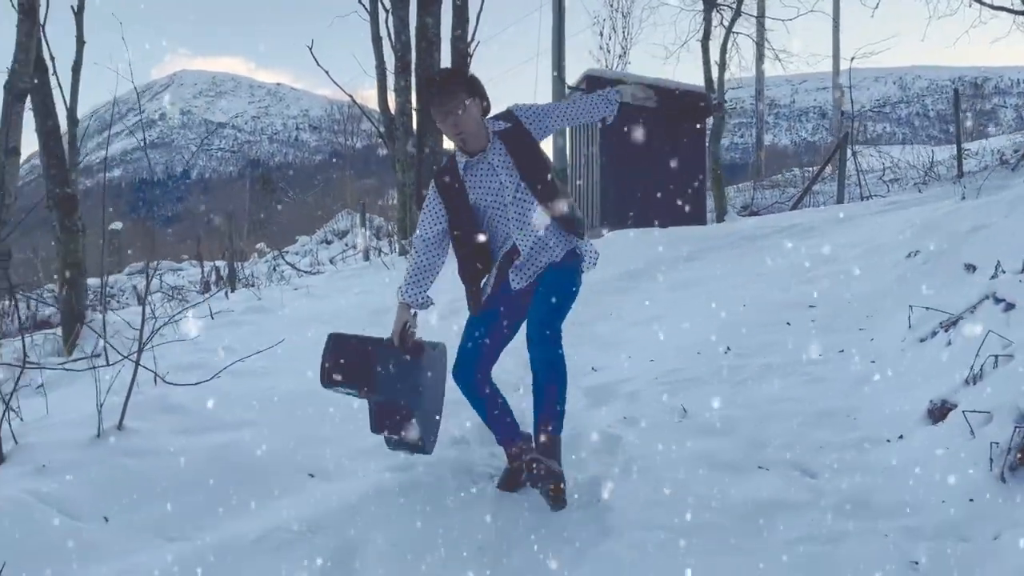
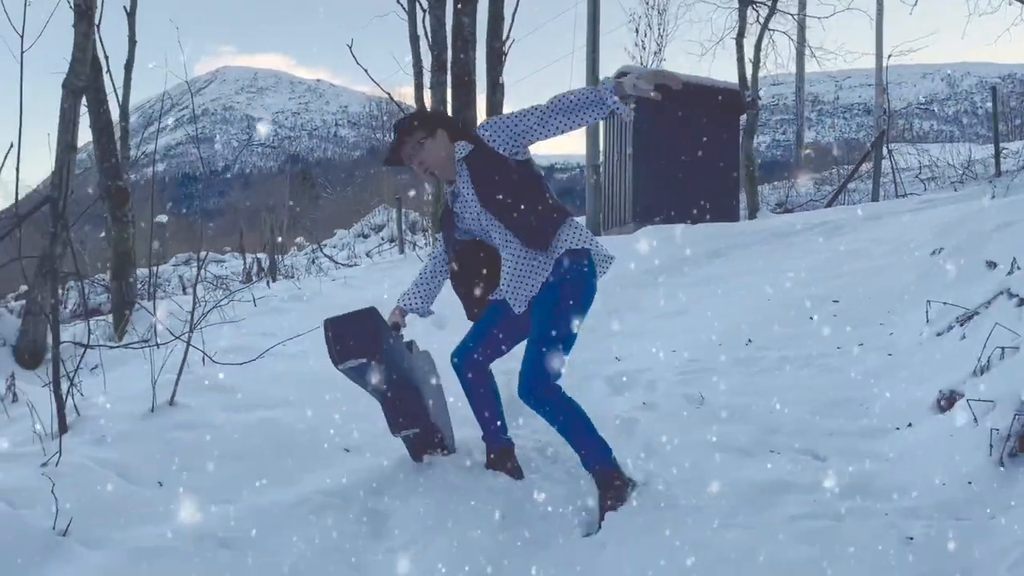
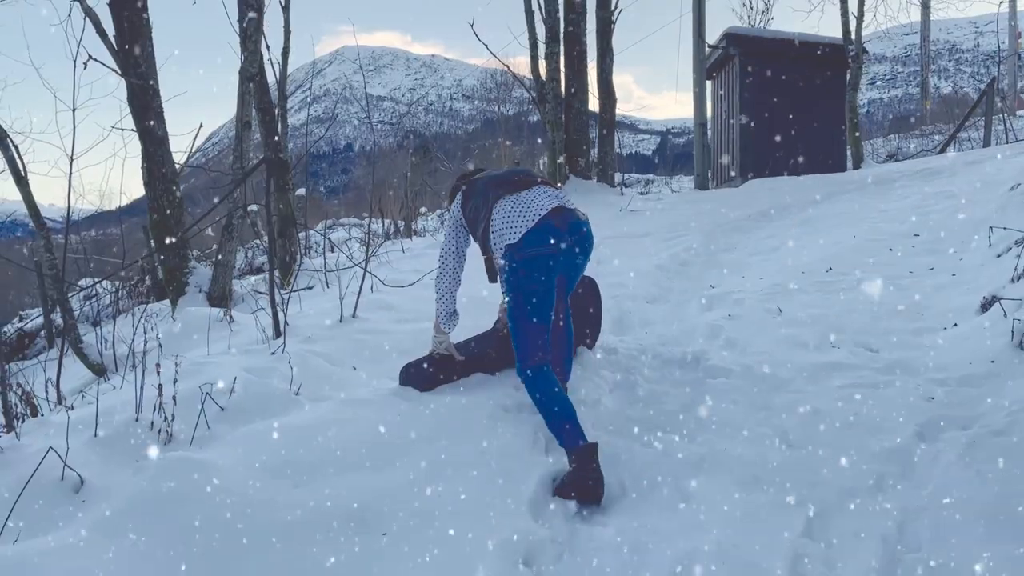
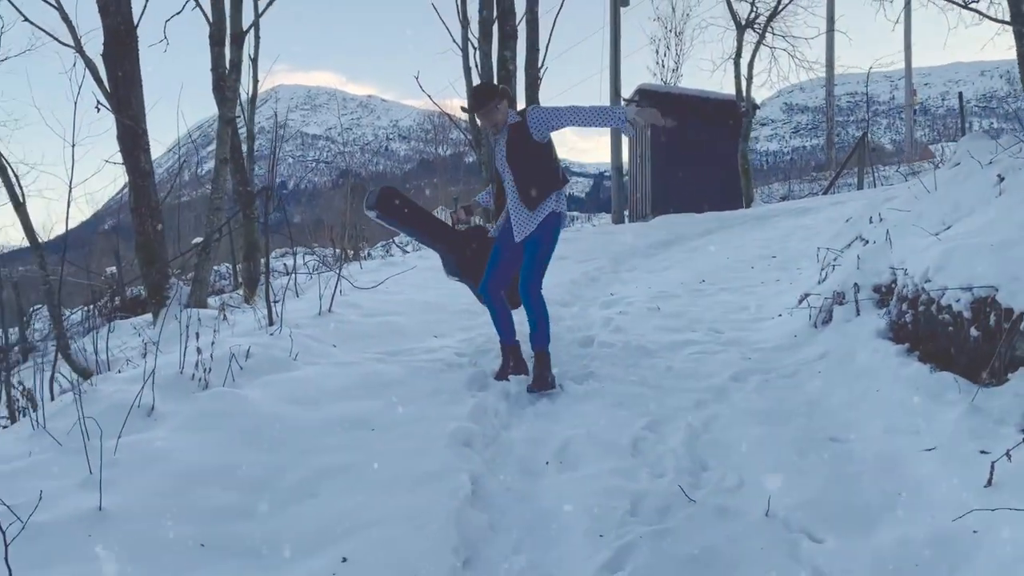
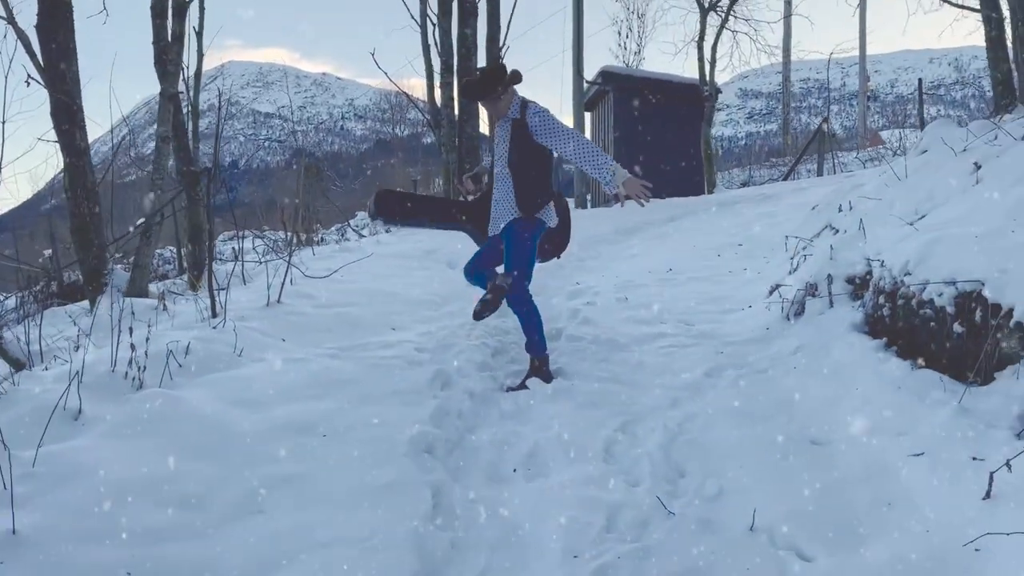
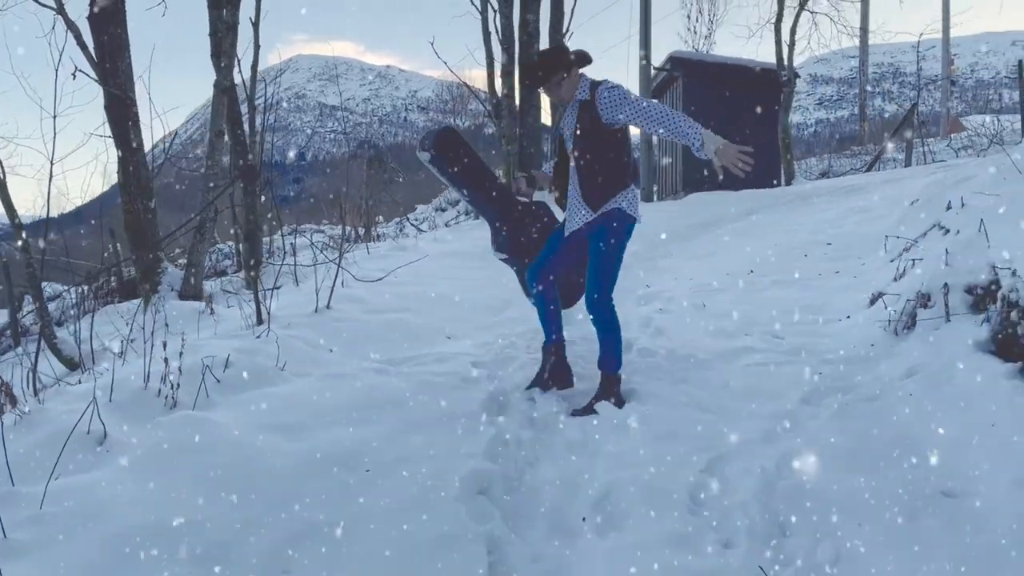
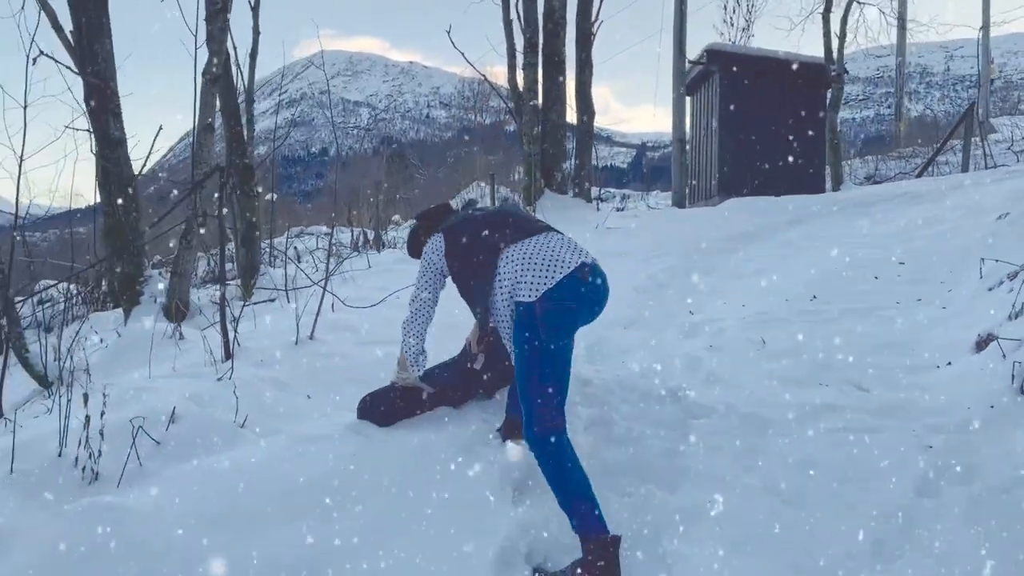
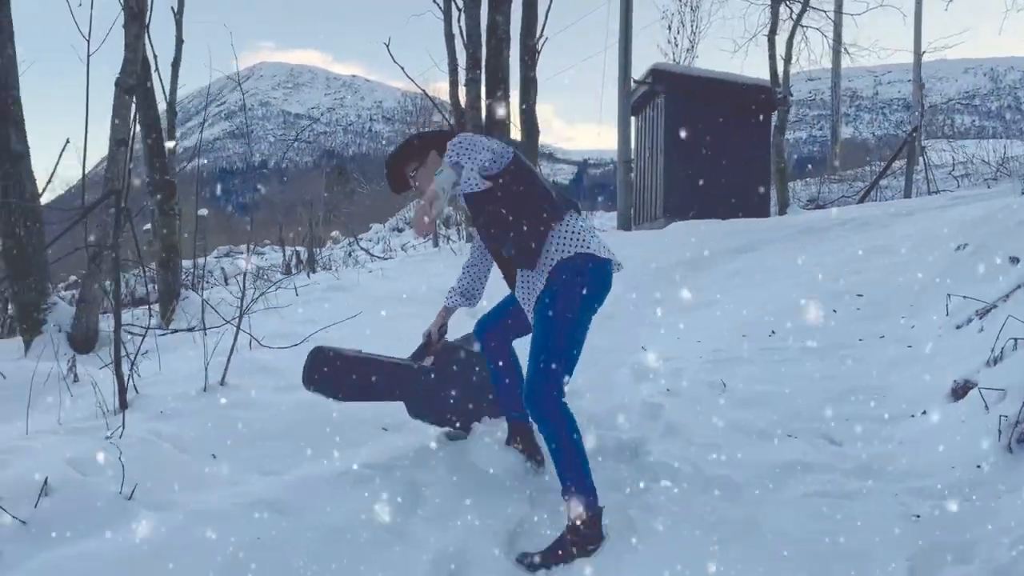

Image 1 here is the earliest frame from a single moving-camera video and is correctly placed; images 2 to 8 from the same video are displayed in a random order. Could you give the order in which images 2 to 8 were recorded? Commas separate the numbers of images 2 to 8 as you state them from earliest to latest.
2, 8, 7, 3, 6, 5, 4
